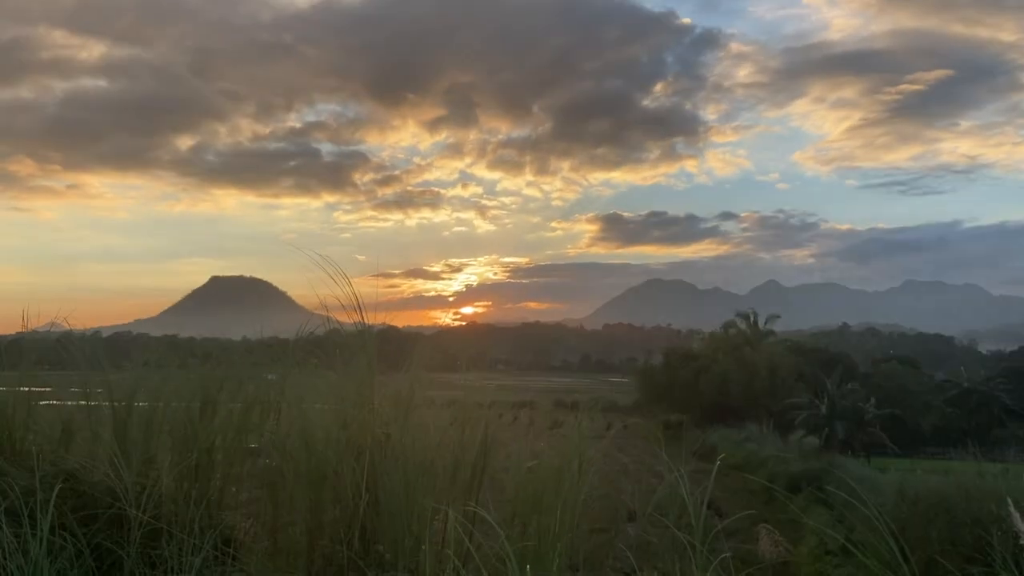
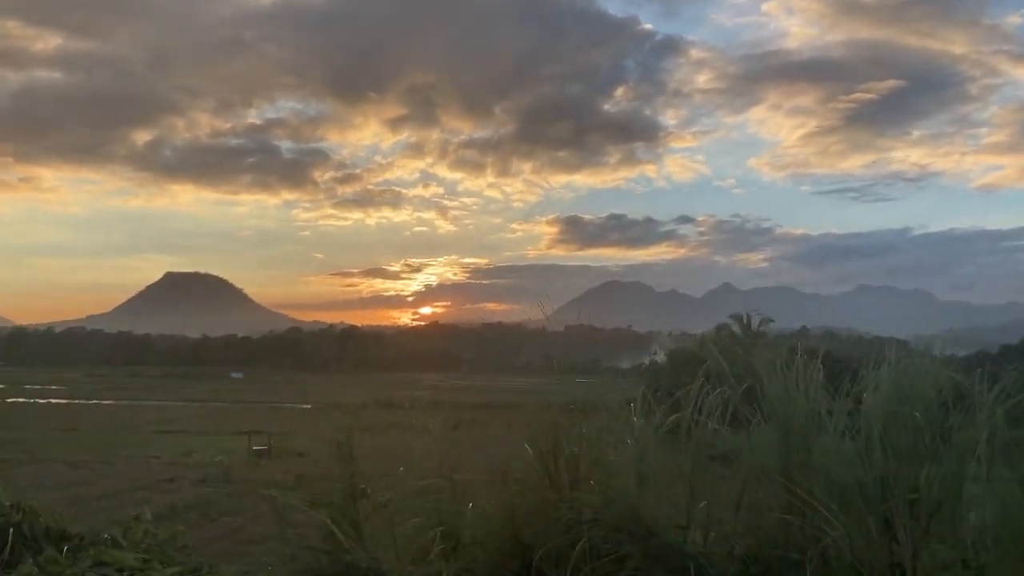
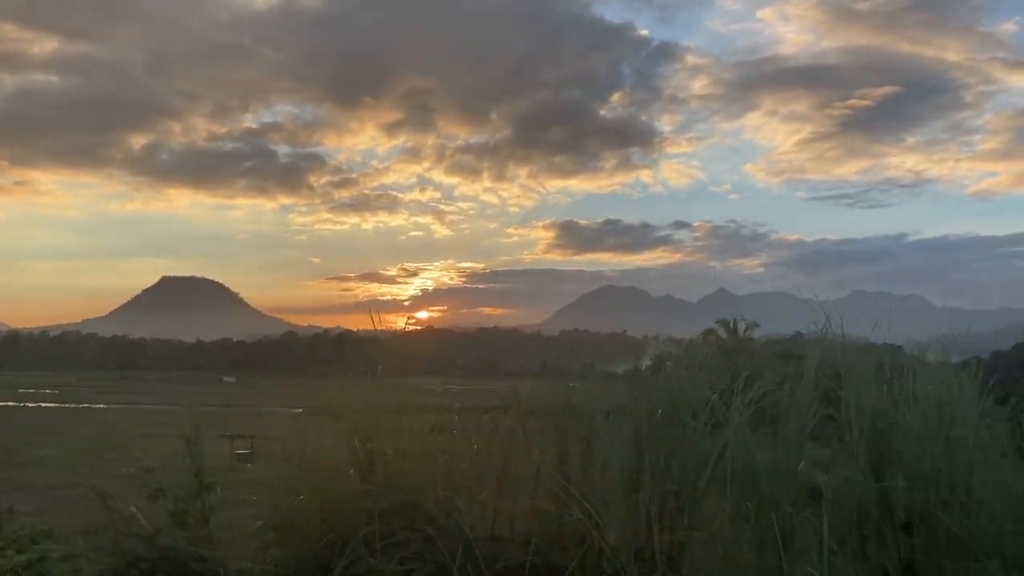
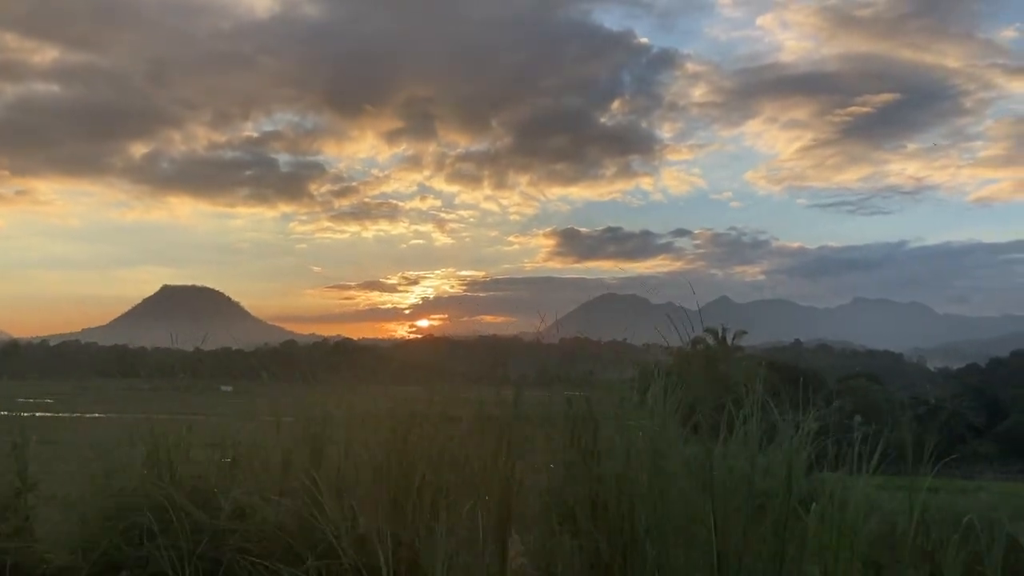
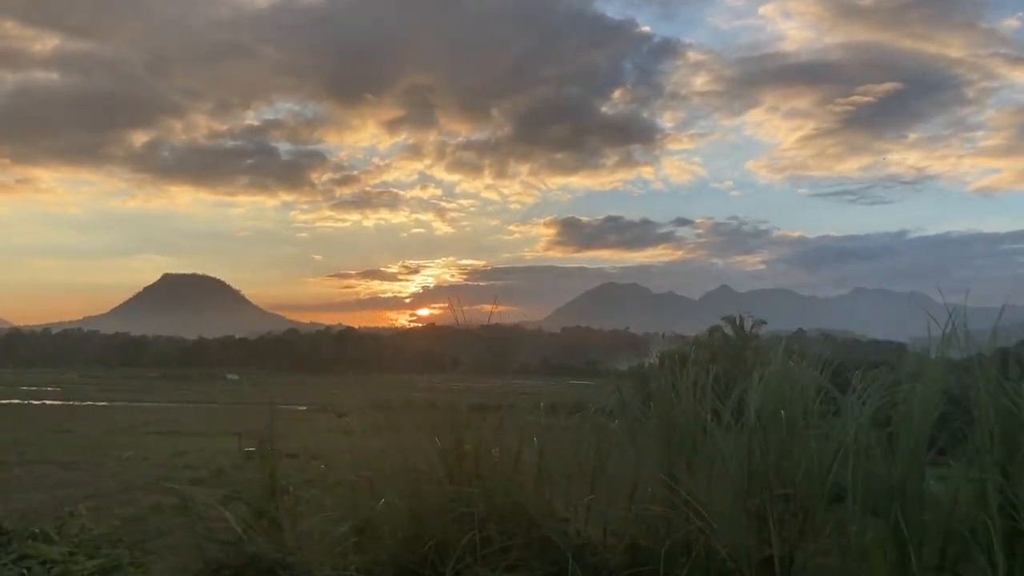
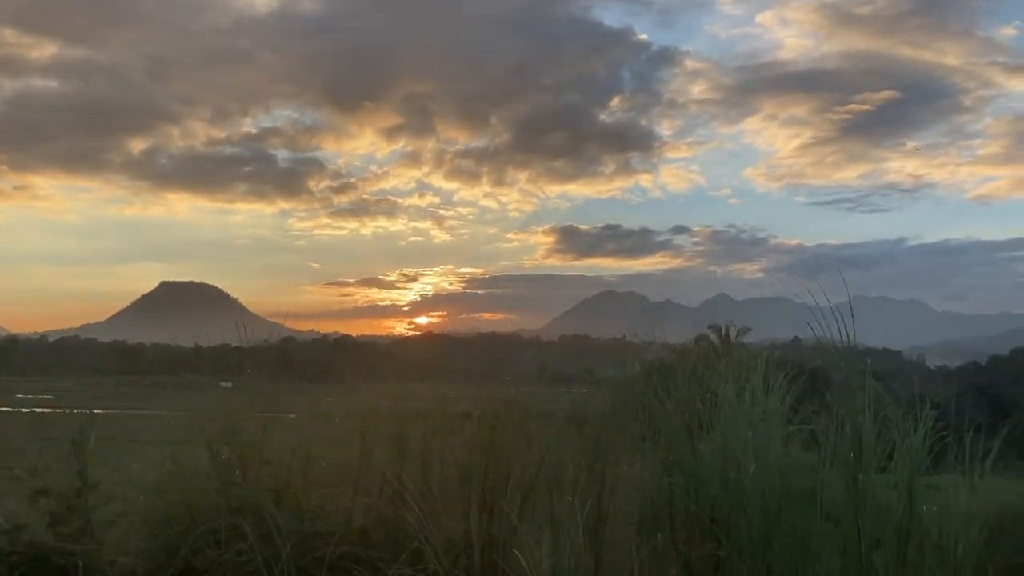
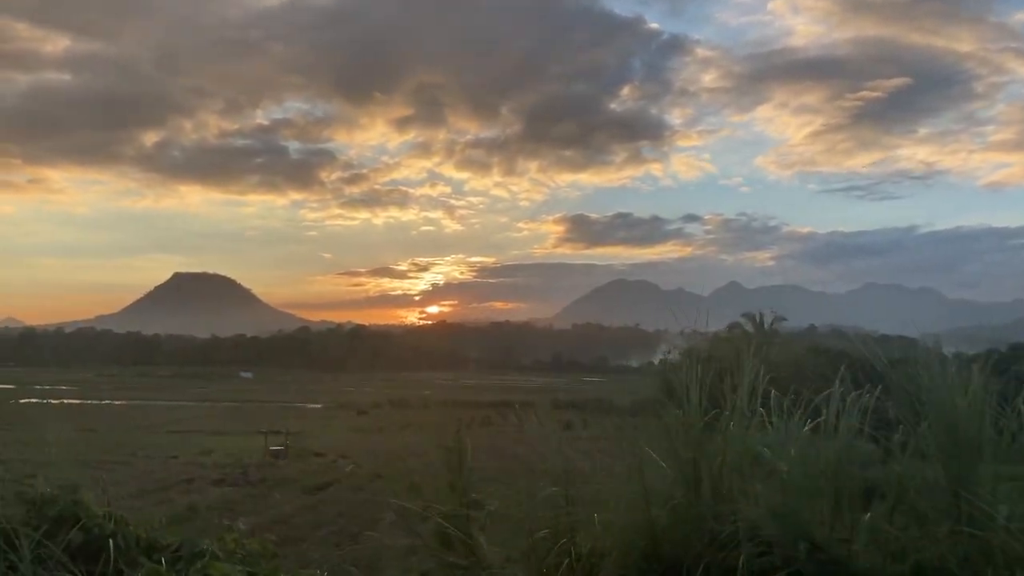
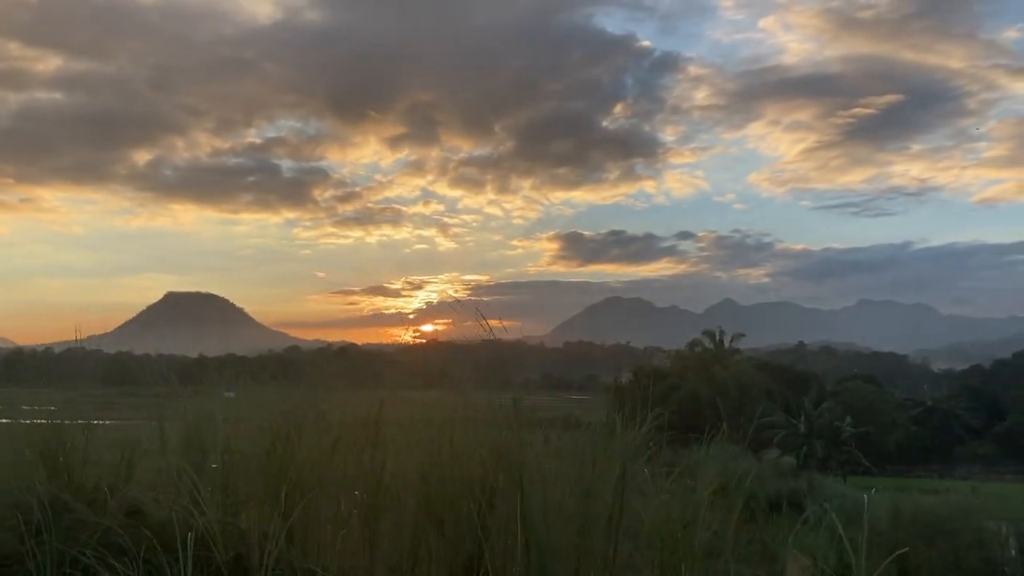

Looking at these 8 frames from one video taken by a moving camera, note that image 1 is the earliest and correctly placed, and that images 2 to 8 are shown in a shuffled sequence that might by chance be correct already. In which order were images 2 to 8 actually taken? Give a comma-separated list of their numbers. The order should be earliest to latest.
8, 4, 6, 3, 5, 2, 7
